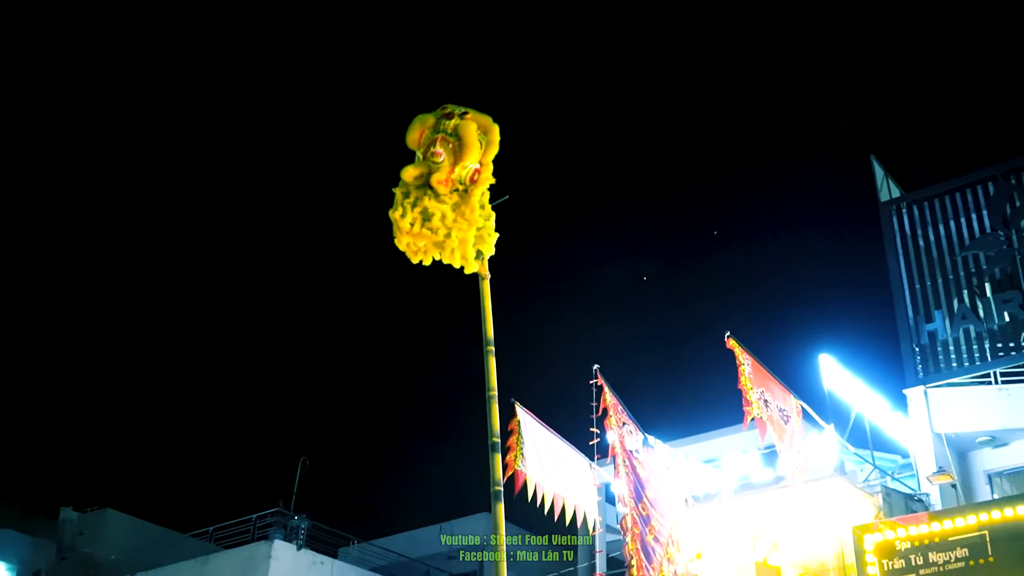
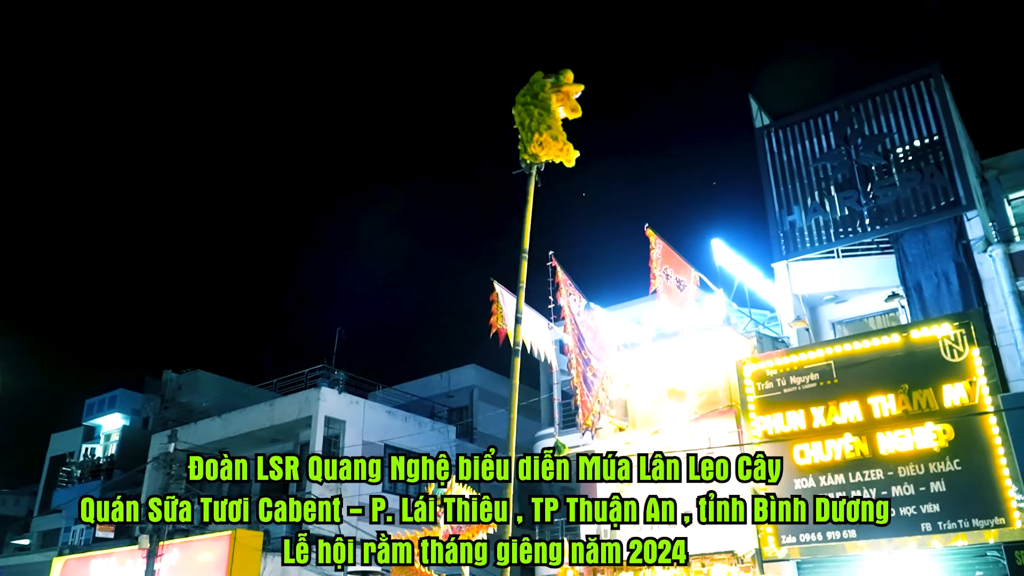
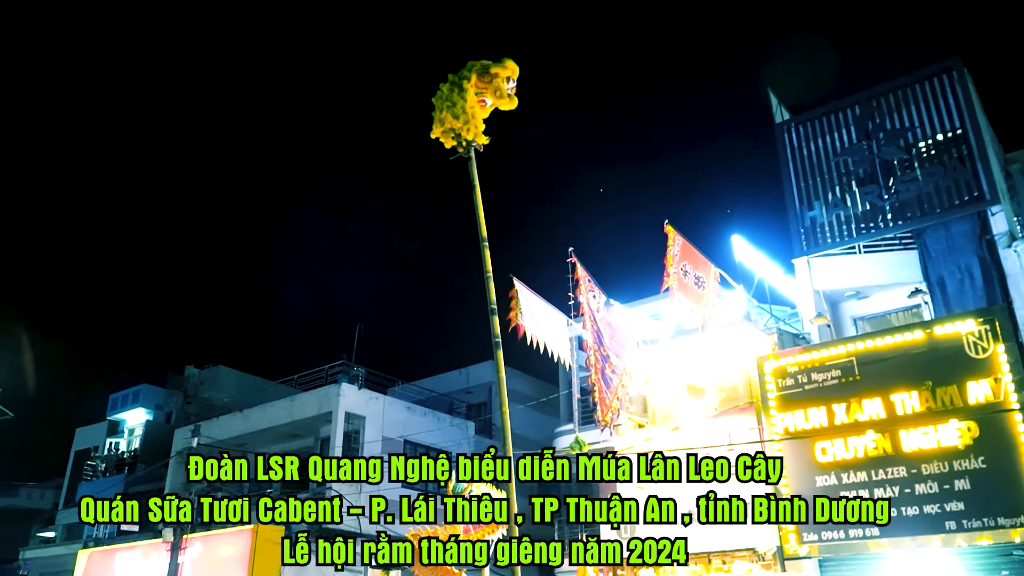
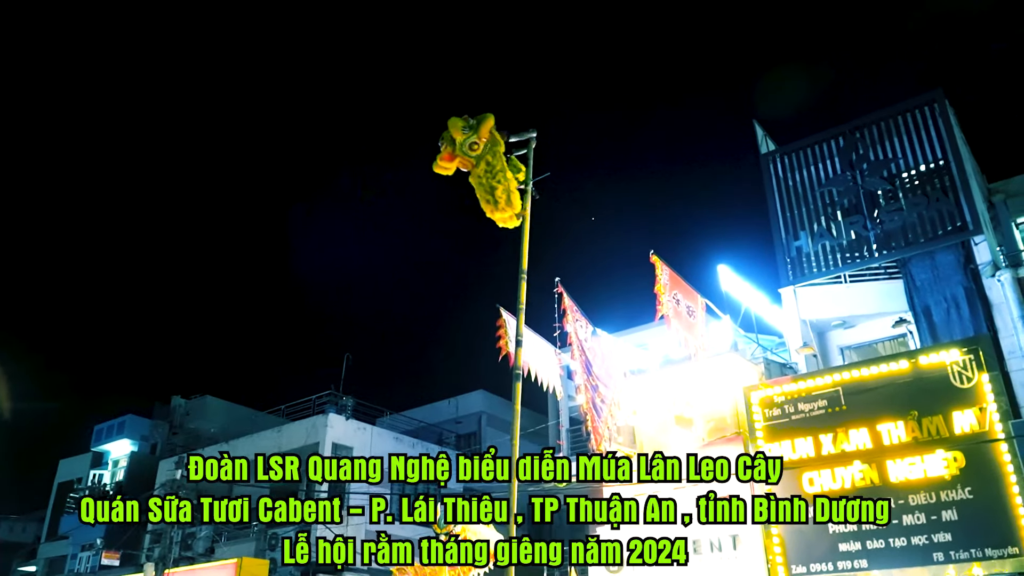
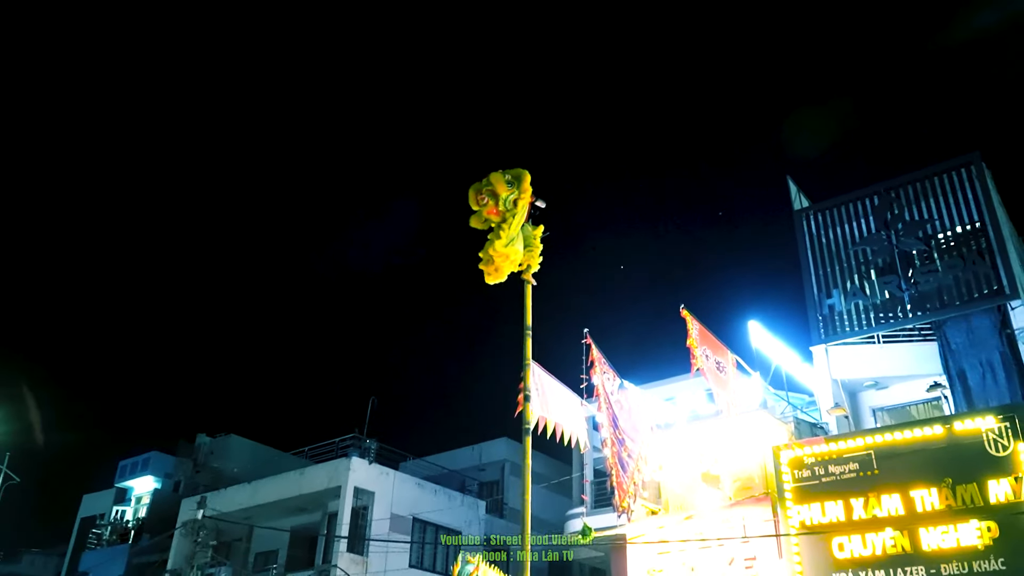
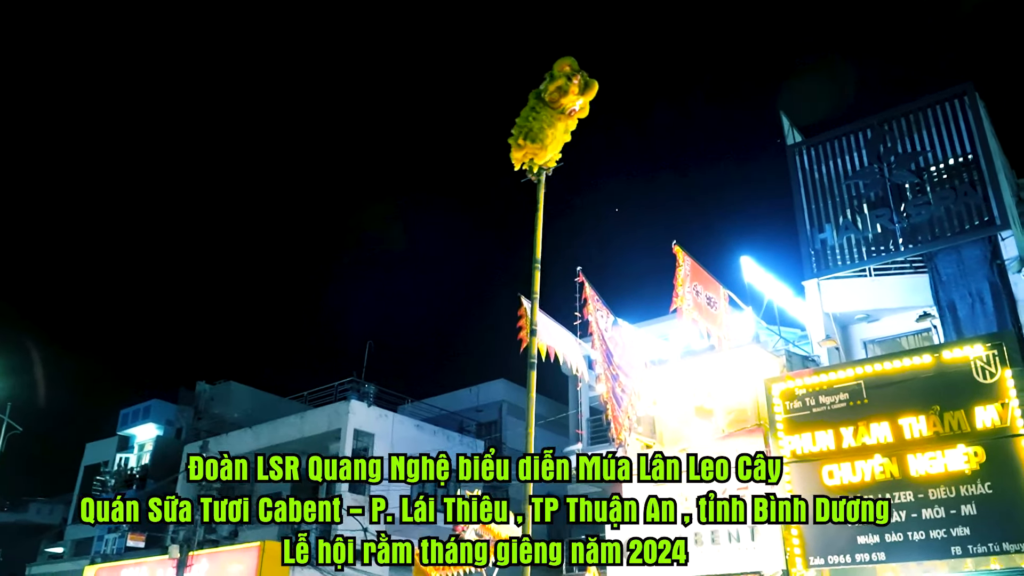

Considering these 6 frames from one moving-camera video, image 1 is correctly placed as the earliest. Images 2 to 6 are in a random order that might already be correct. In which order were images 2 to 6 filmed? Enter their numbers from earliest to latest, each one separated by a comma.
5, 4, 6, 2, 3
